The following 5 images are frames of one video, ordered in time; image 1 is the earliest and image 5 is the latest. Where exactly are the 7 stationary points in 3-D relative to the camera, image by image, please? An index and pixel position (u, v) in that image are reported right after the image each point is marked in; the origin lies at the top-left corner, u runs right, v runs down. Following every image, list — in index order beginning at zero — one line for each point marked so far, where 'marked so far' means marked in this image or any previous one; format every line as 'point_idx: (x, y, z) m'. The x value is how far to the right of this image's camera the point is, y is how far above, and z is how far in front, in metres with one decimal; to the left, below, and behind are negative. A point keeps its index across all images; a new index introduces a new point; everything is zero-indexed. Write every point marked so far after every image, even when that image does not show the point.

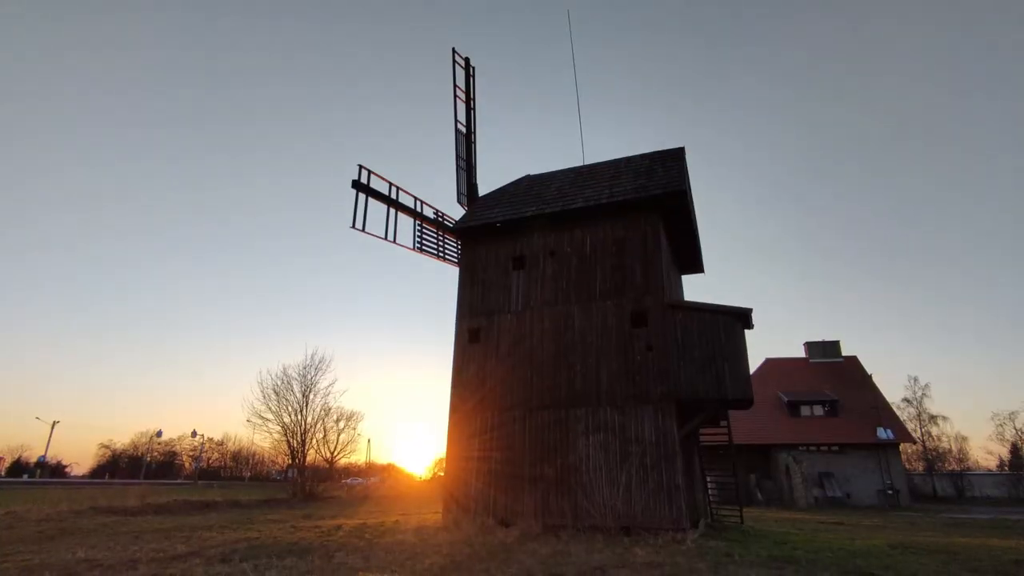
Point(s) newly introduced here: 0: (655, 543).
0: (+3.2, -5.7, +11.5) m
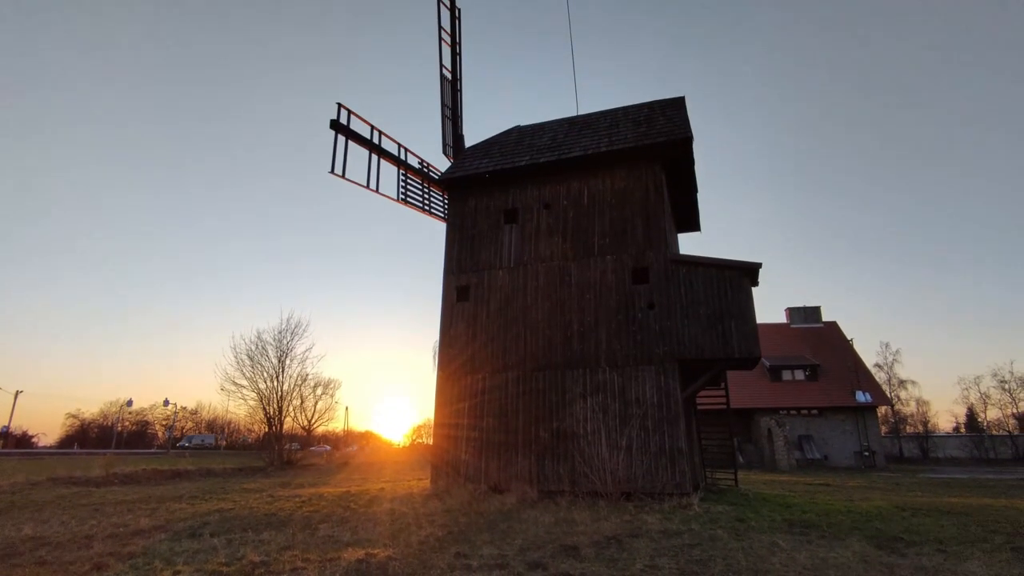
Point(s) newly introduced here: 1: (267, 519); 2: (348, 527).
0: (+3.2, -4.7, +10.9) m
1: (-4.6, -4.3, +9.8) m
2: (-2.9, -4.3, +9.3) m
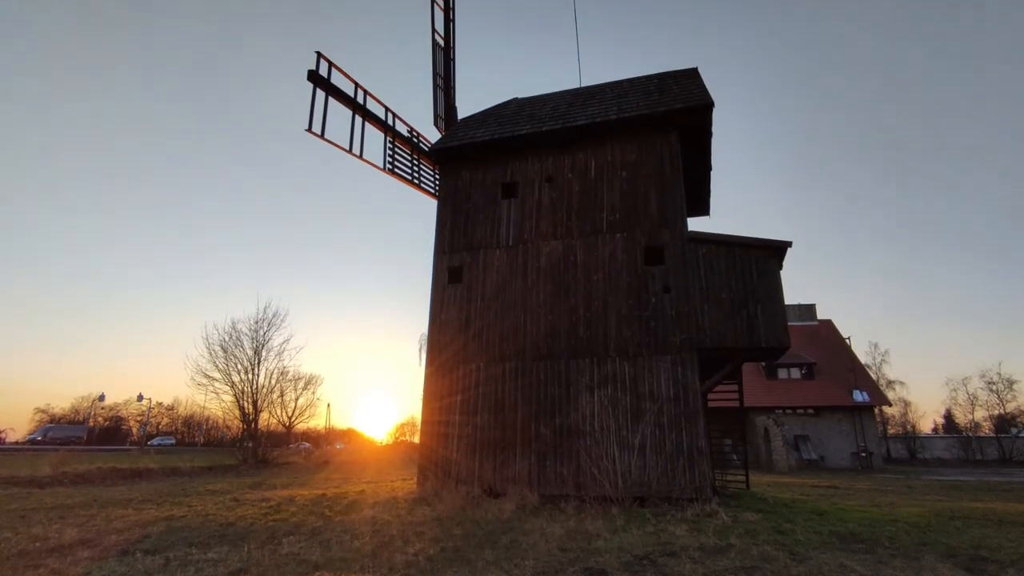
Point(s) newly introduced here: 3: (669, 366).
0: (+3.2, -4.2, +9.4) m
1: (-4.5, -3.8, +8.1) m
2: (-2.9, -3.8, +7.7) m
3: (+3.7, -1.8, +12.1) m
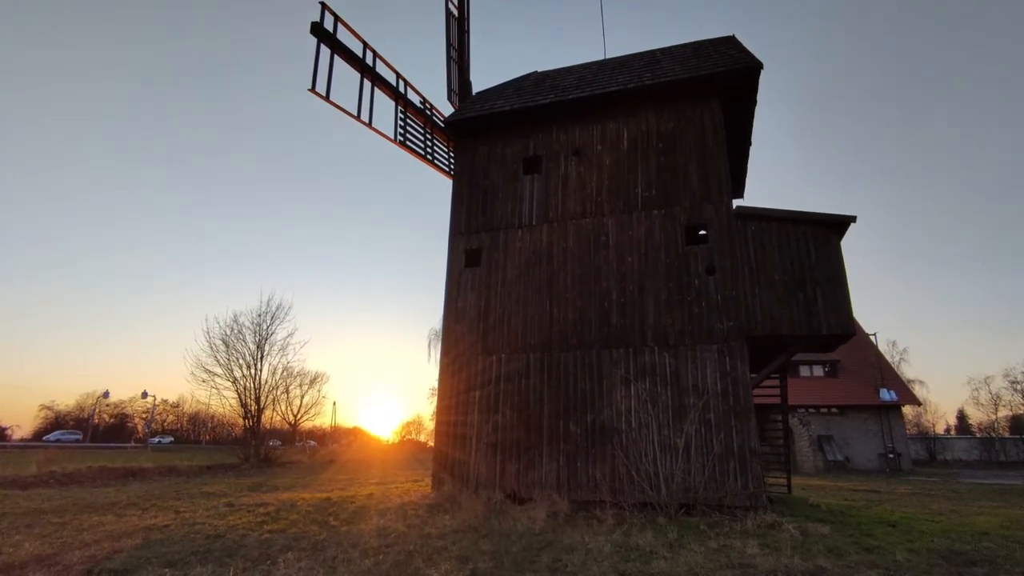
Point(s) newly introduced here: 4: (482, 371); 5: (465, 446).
0: (+3.7, -3.8, +8.1) m
1: (-4.0, -3.4, +6.9) m
2: (-2.4, -3.4, +6.4) m
3: (+4.2, -1.4, +10.8) m
4: (-0.7, -1.9, +12.4) m
5: (-1.1, -3.7, +12.1) m
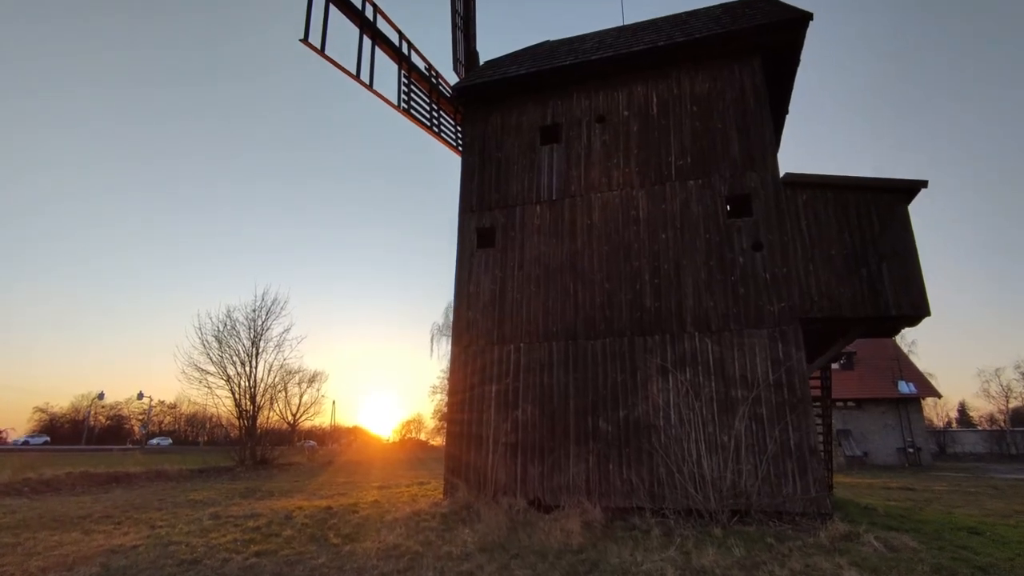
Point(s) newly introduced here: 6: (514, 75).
0: (+4.2, -3.4, +6.8) m
1: (-3.6, -3.1, +5.6) m
2: (-1.9, -3.0, +5.2) m
3: (+4.6, -1.0, +9.5) m
4: (-0.3, -1.6, +11.1) m
5: (-0.7, -3.3, +10.8) m
6: (+0.1, +5.1, +12.4) m
